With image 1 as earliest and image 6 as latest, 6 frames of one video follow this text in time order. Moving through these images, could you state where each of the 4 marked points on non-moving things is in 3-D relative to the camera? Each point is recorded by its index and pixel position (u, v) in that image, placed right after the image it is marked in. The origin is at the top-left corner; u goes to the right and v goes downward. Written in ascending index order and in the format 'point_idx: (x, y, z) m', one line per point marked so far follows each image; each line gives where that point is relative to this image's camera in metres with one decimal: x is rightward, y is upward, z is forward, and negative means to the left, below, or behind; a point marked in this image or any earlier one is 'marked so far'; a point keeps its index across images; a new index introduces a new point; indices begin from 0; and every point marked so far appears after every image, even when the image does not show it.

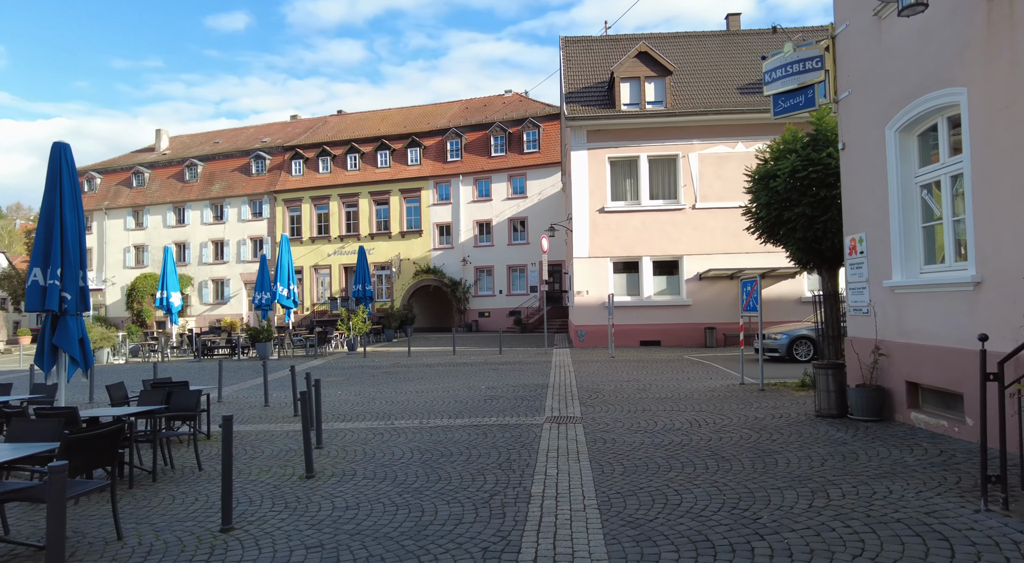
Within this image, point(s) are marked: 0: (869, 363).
0: (+4.4, -1.0, +7.8) m
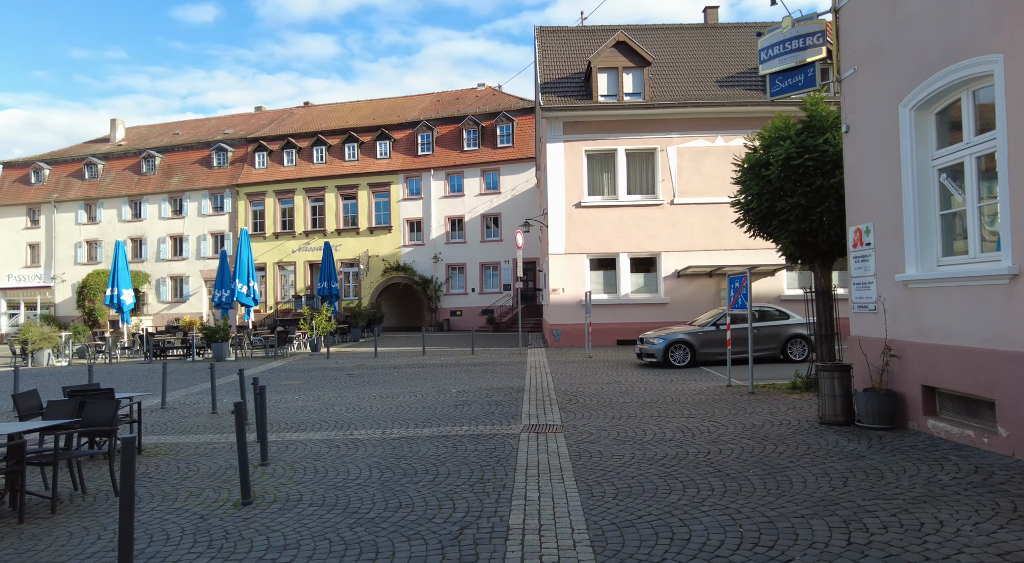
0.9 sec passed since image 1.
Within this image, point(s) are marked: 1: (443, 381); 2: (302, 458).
0: (+4.1, -0.9, +7.1) m
1: (-1.5, -2.1, +13.3) m
2: (-2.3, -2.0, +7.1) m
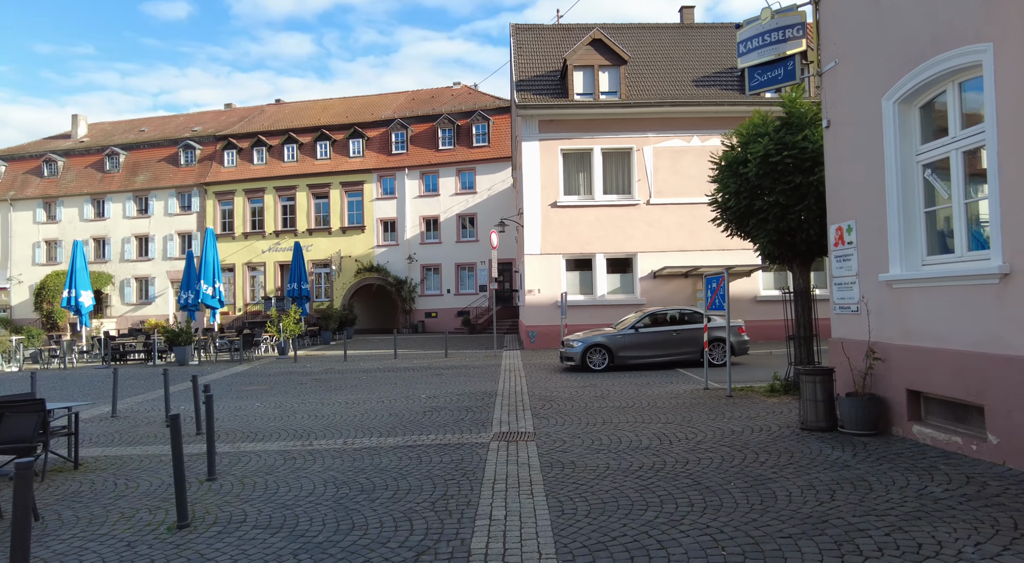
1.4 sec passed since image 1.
0: (+3.8, -0.9, +6.9) m
1: (-2.0, -2.1, +12.8) m
2: (-2.7, -2.0, +6.6) m
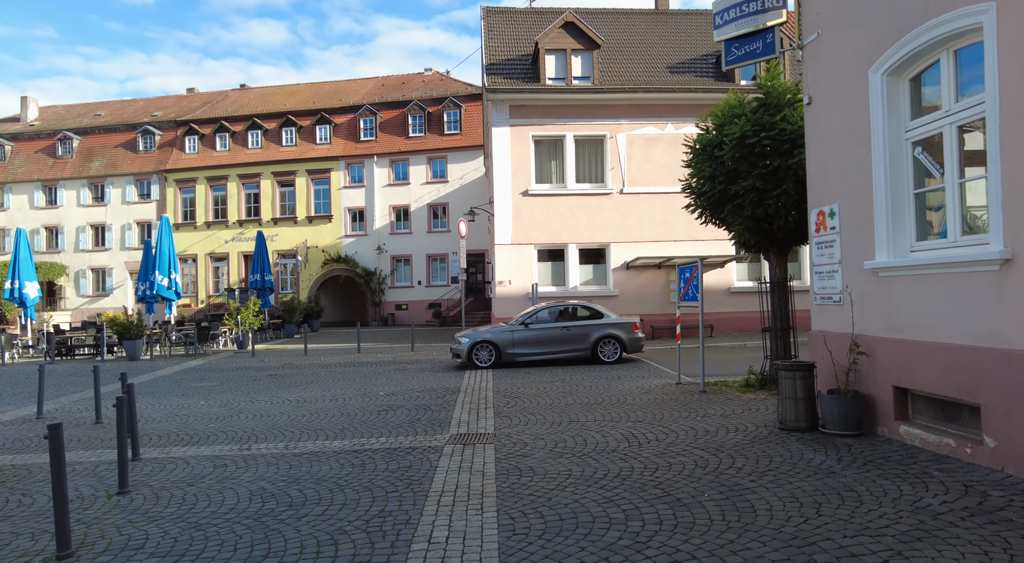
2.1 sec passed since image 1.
0: (+3.3, -0.8, +6.4) m
1: (-2.7, -1.9, +12.1) m
2: (-3.1, -1.8, +5.8) m
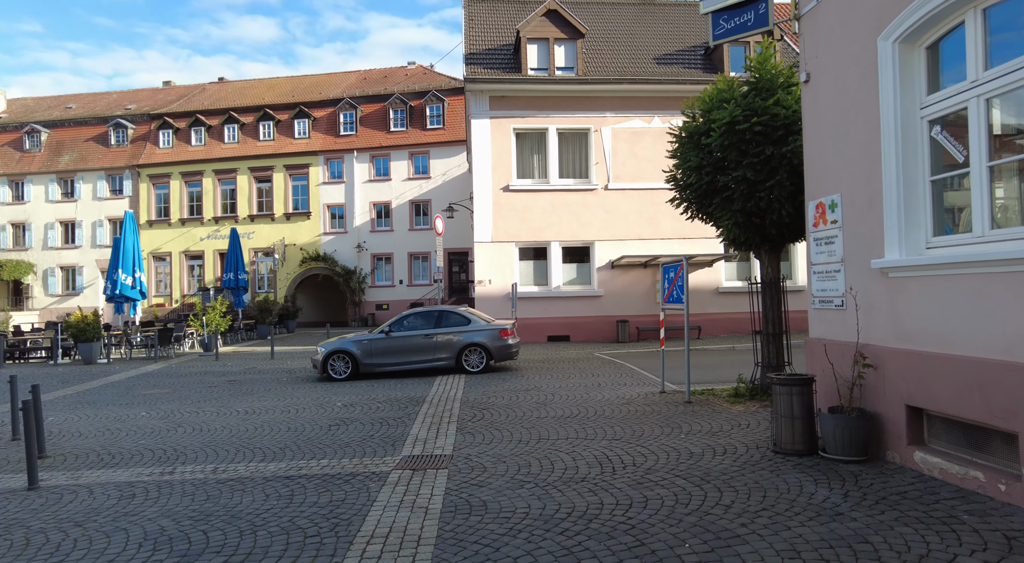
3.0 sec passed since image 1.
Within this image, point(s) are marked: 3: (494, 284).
0: (+2.9, -0.8, +5.6) m
1: (-3.2, -1.9, +11.2) m
2: (-3.5, -1.9, +4.9) m
3: (-0.6, -0.1, +19.1) m
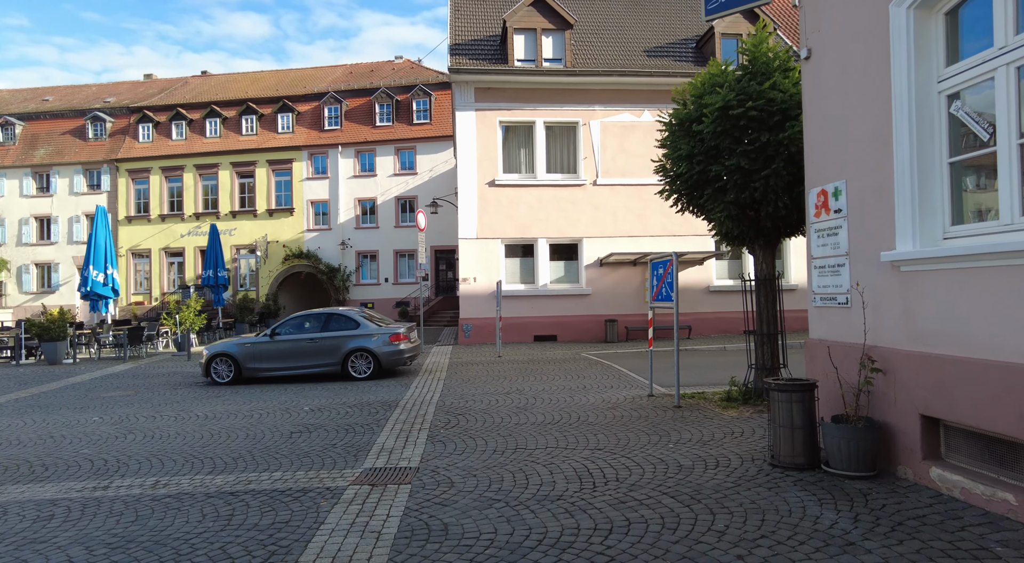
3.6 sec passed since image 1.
0: (+2.7, -0.8, +5.0) m
1: (-3.5, -1.8, +10.6) m
2: (-3.7, -1.8, +4.3) m
3: (-1.0, 0.0, +18.5) m
